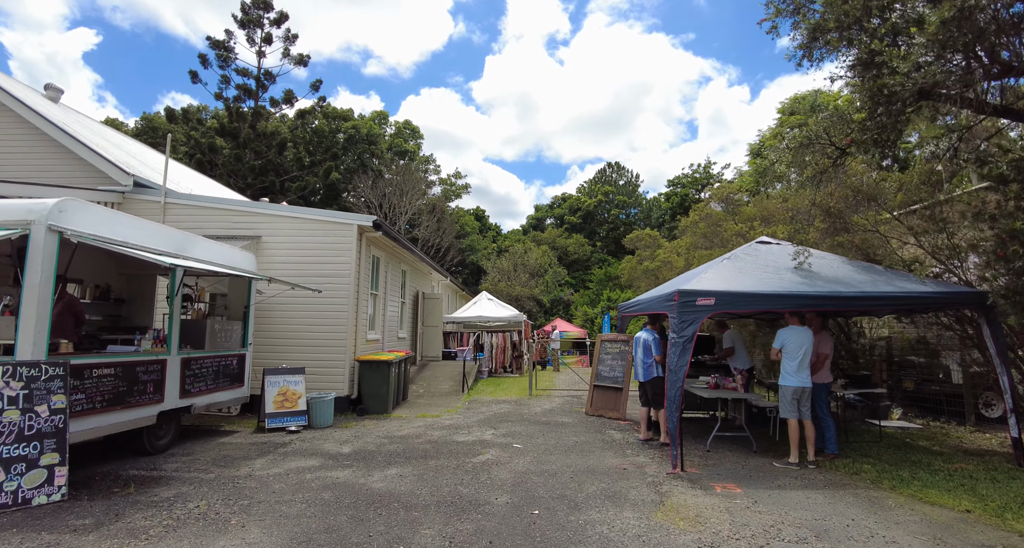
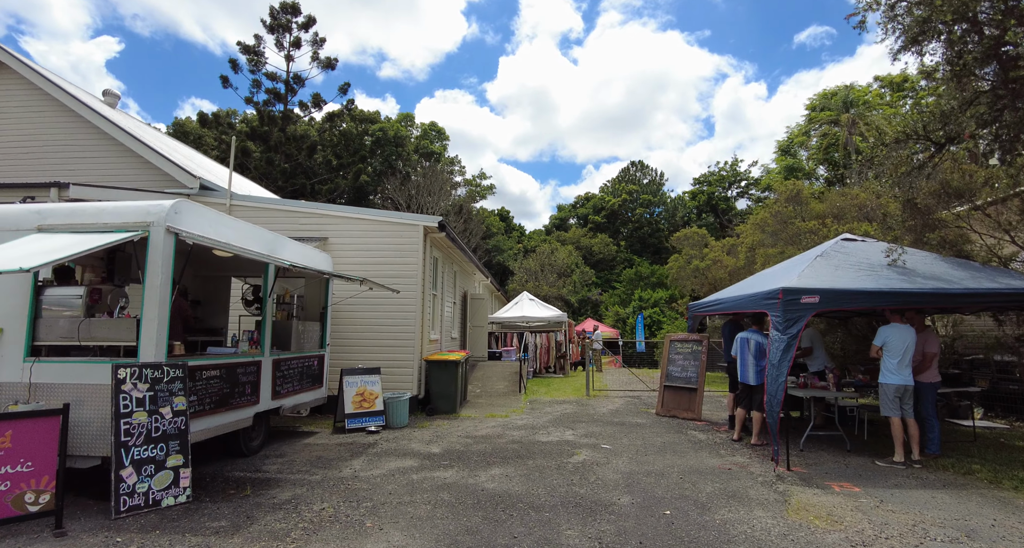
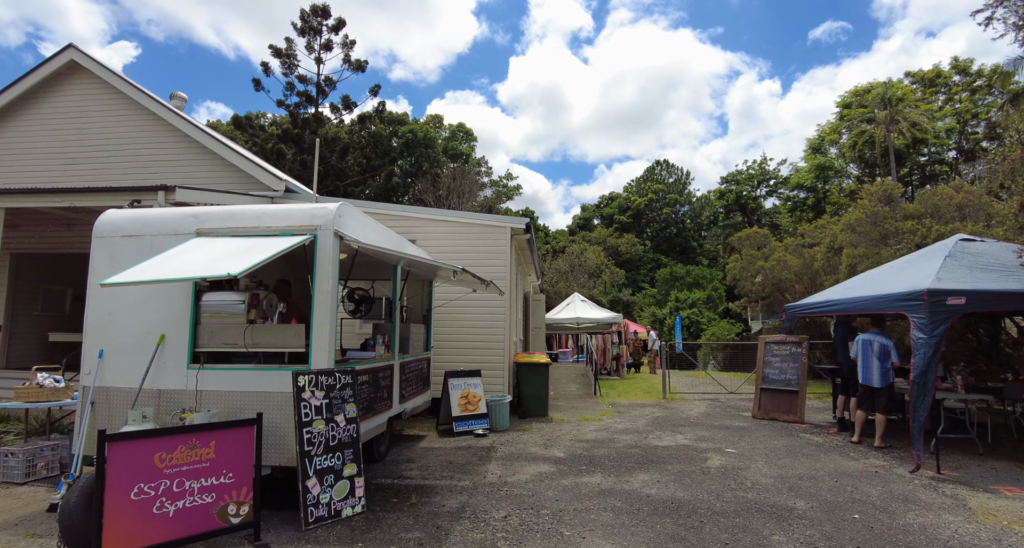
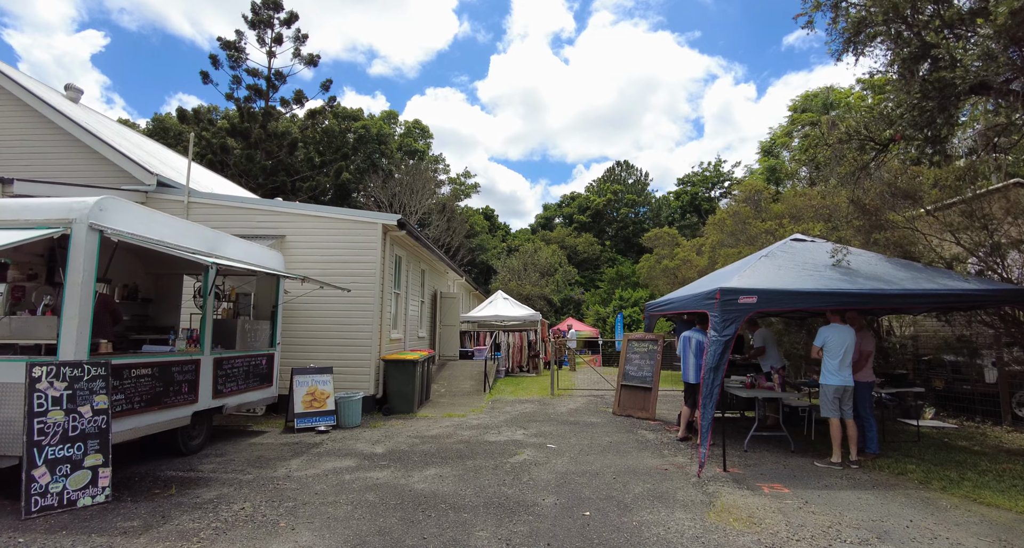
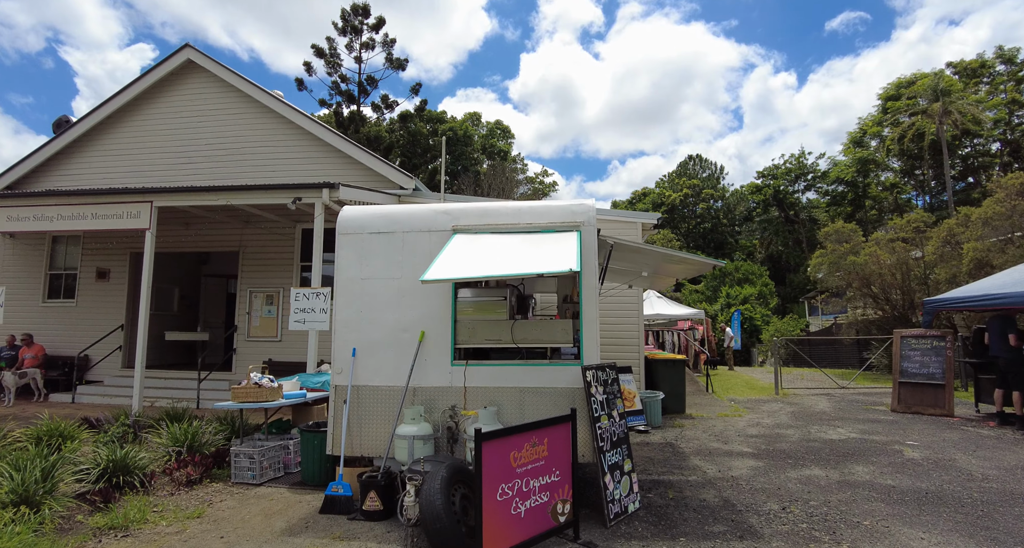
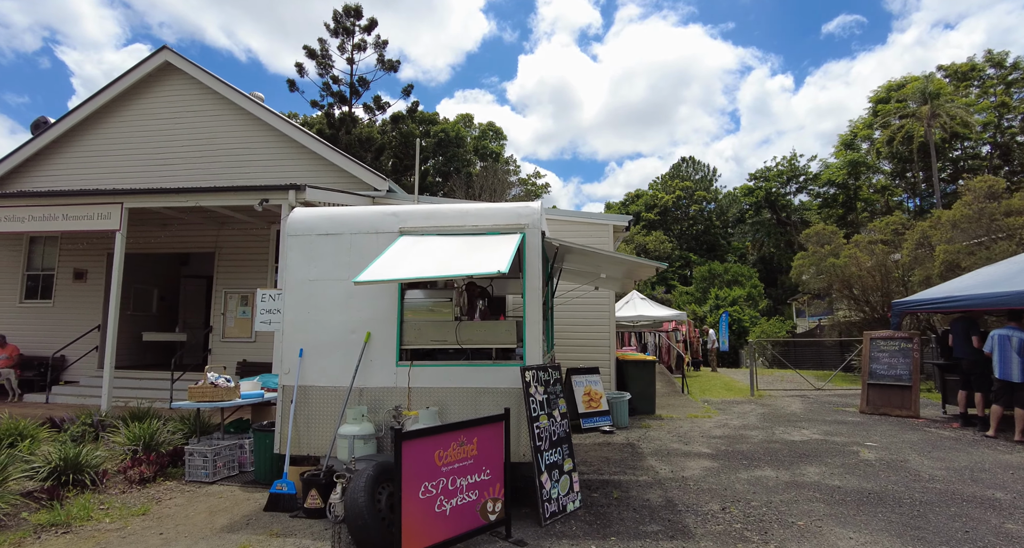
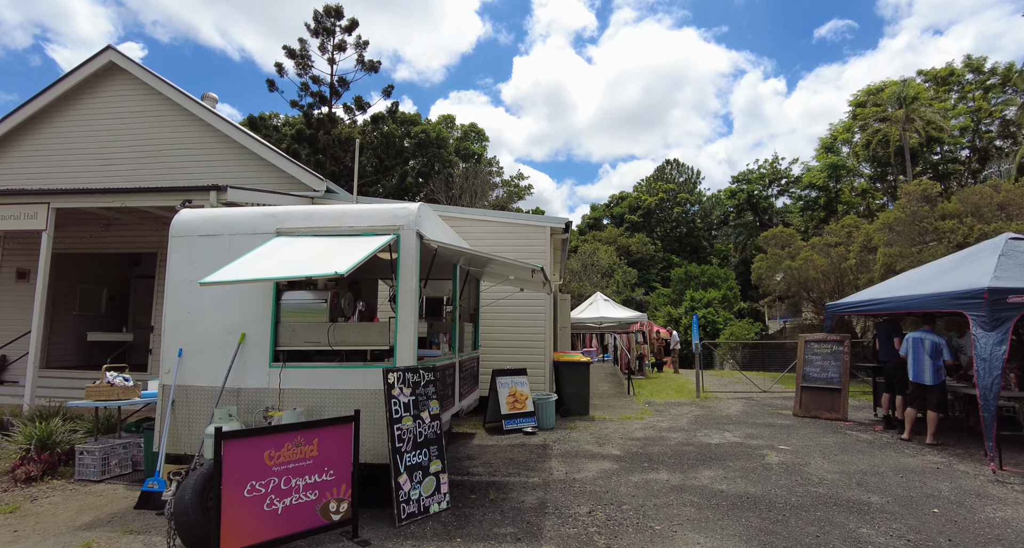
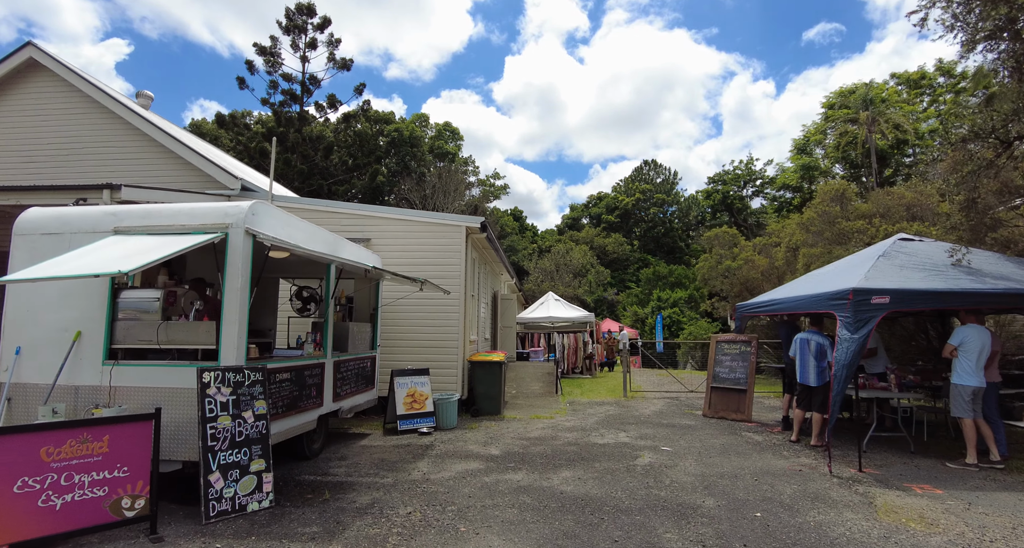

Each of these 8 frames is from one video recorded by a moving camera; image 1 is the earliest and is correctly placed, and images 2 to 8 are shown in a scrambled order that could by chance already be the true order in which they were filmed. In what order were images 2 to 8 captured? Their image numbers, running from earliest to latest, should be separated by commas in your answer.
4, 2, 8, 3, 7, 6, 5
